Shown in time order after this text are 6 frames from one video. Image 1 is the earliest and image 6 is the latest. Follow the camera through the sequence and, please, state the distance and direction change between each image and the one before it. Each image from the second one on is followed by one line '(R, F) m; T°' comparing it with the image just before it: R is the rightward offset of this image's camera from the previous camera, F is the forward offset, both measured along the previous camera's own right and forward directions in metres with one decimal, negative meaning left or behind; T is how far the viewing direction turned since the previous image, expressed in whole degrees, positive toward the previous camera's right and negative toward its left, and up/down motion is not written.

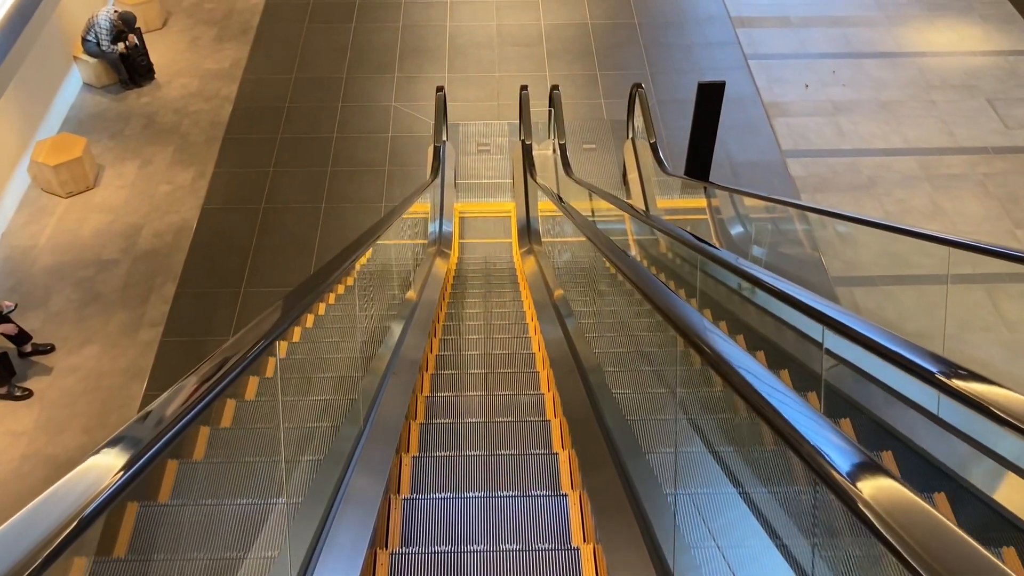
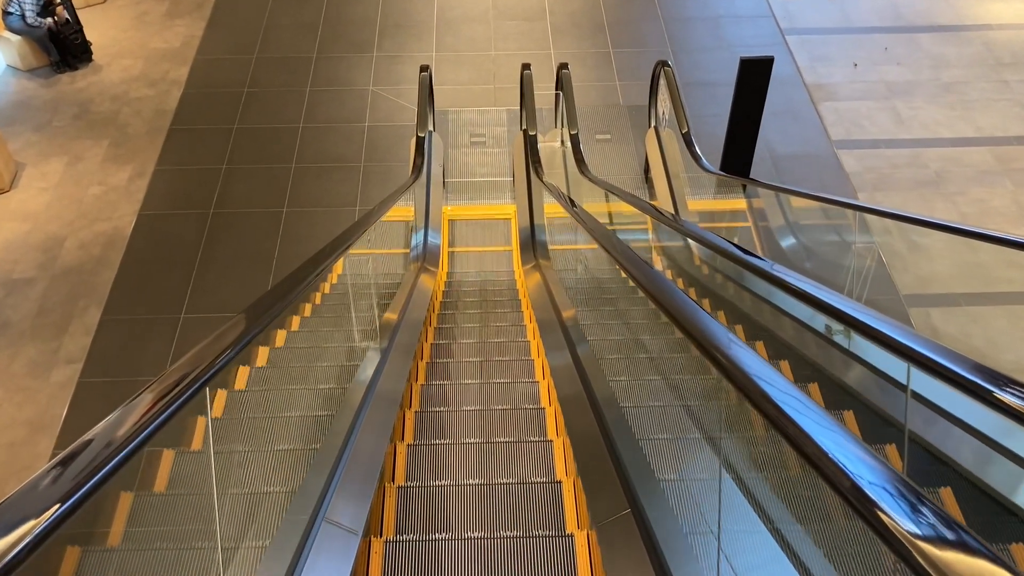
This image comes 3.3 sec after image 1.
(0.0, +1.1) m; 0°
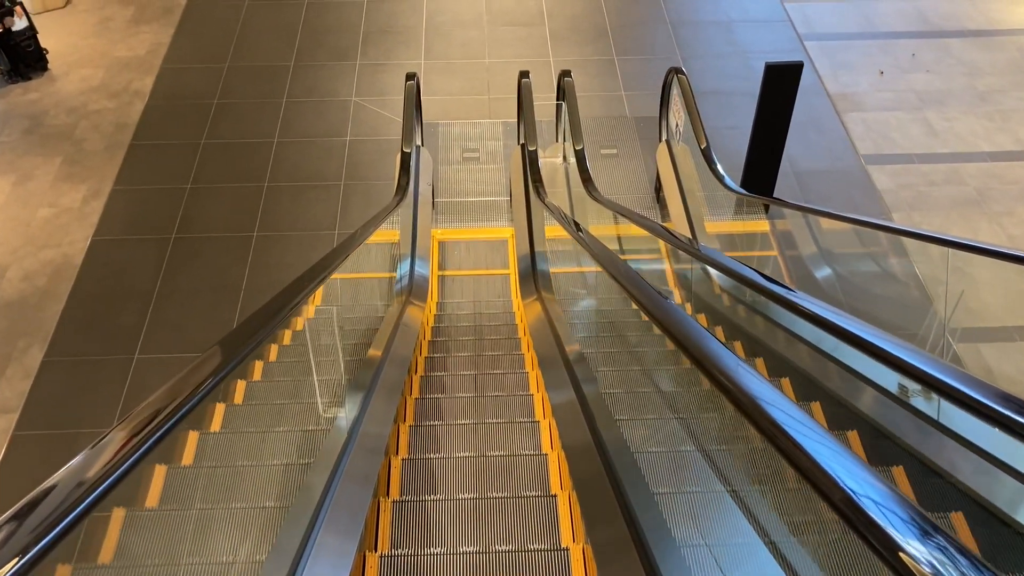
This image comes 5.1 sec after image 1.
(0.0, +0.6) m; 0°
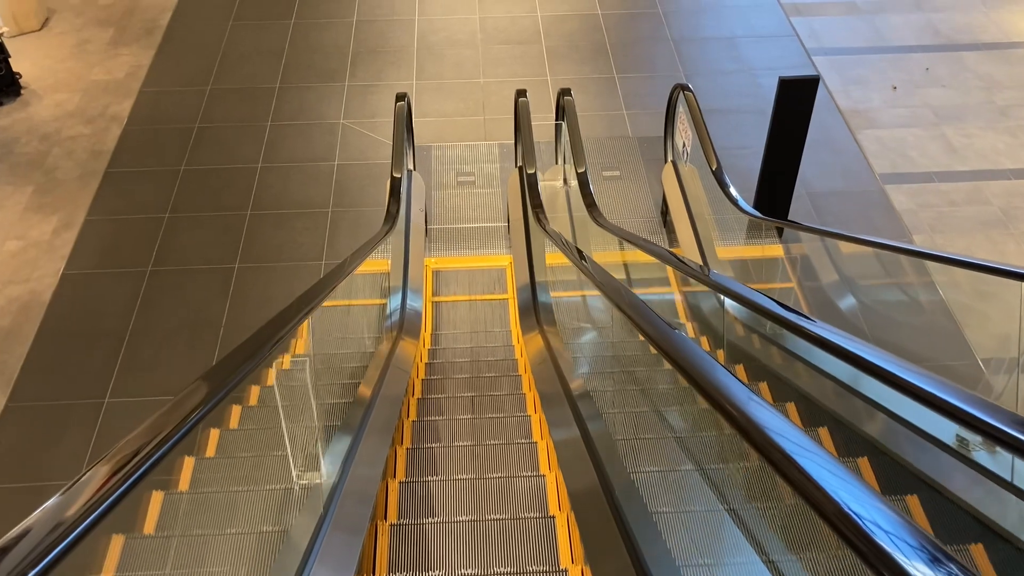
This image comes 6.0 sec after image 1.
(0.0, +0.3) m; 0°
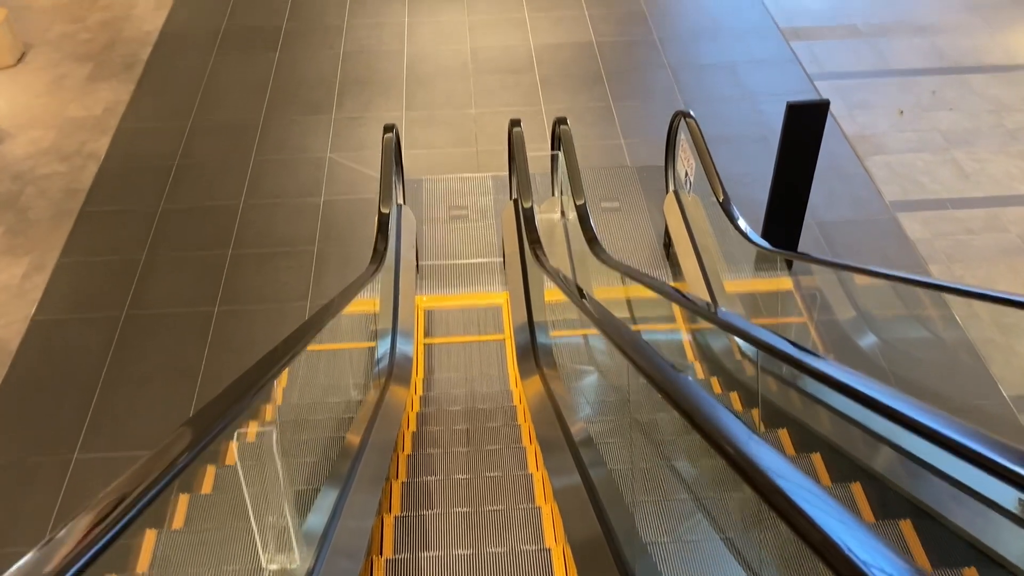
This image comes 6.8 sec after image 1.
(0.0, +0.3) m; 0°
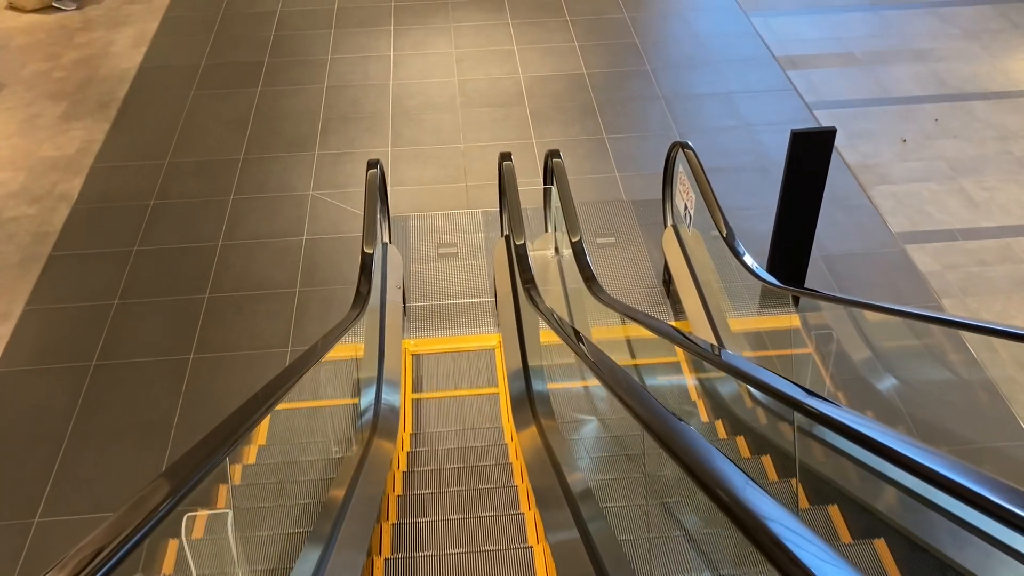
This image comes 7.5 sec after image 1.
(0.0, +0.2) m; +1°
